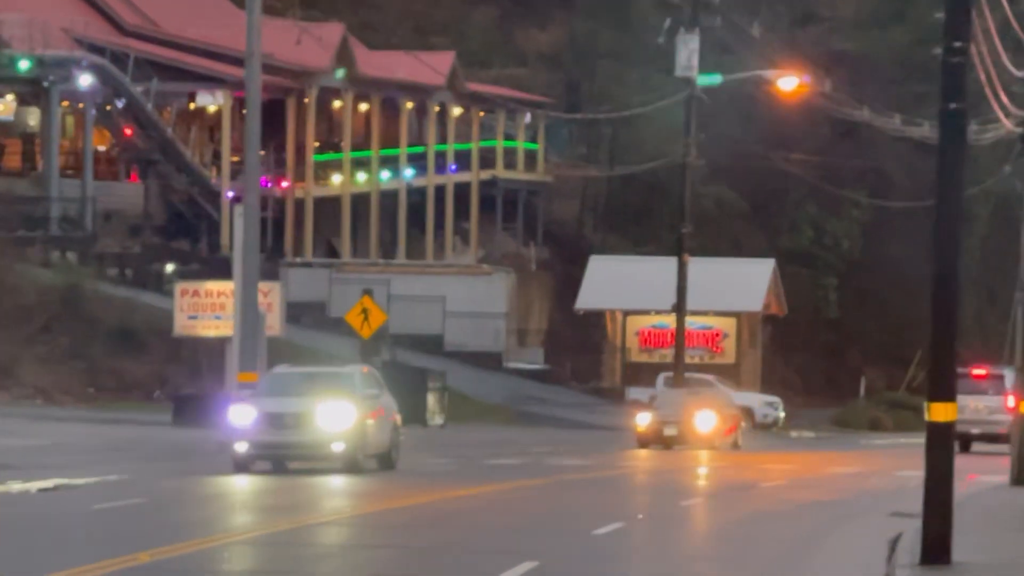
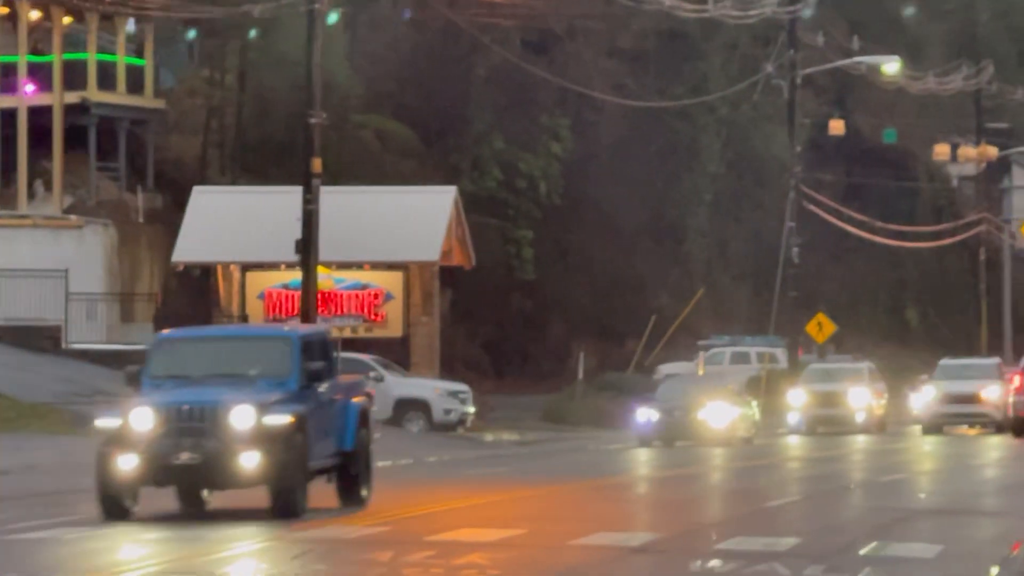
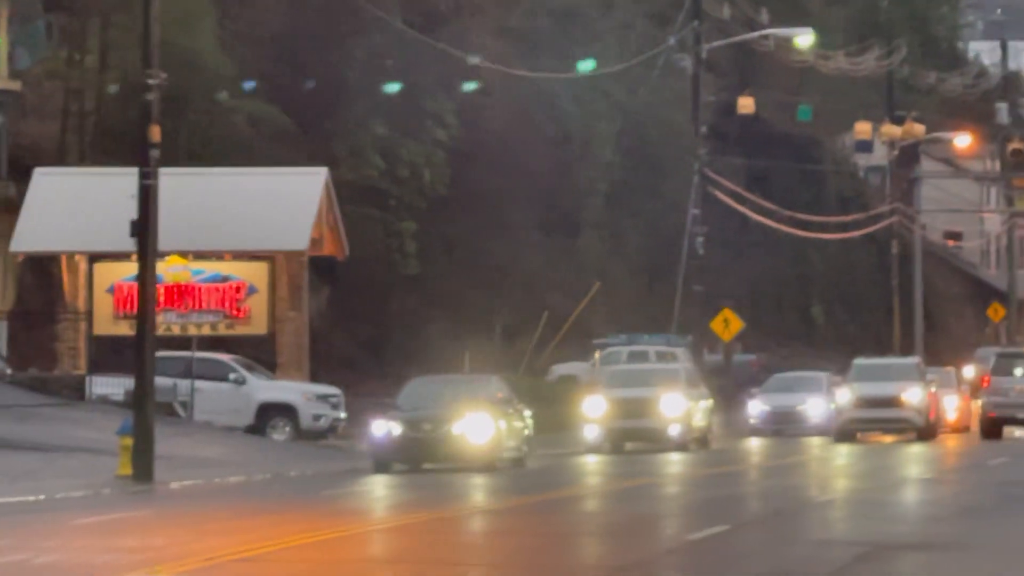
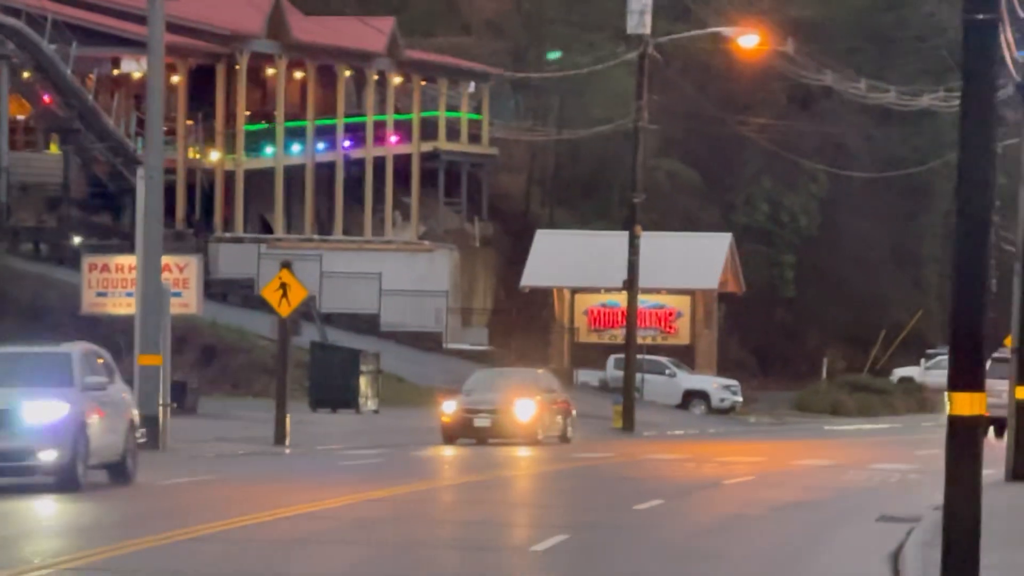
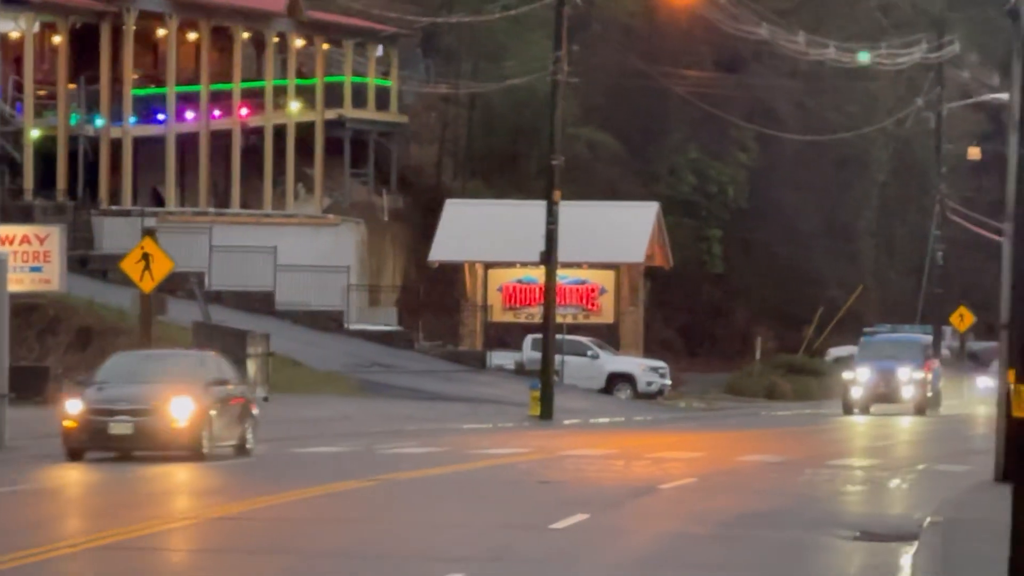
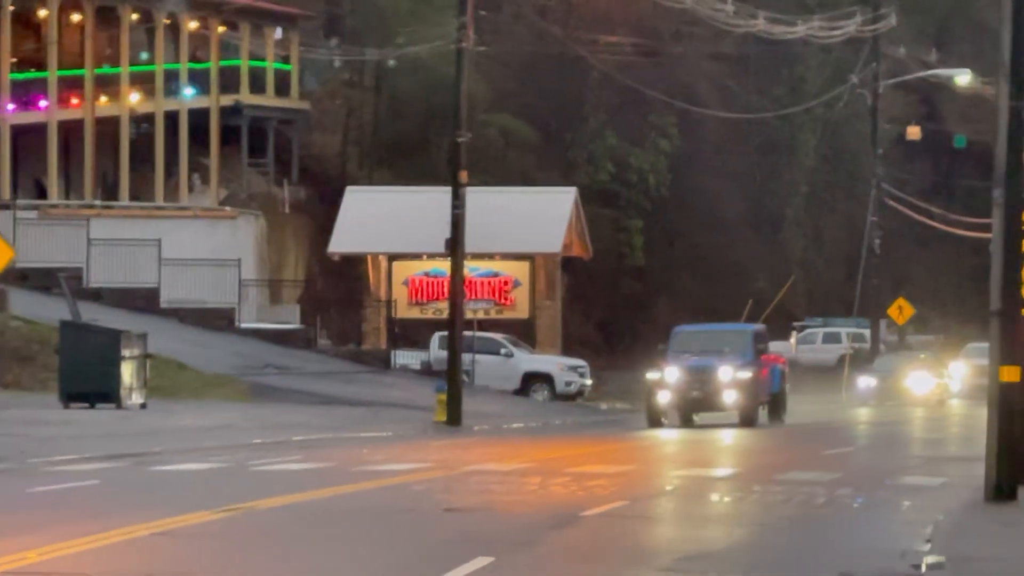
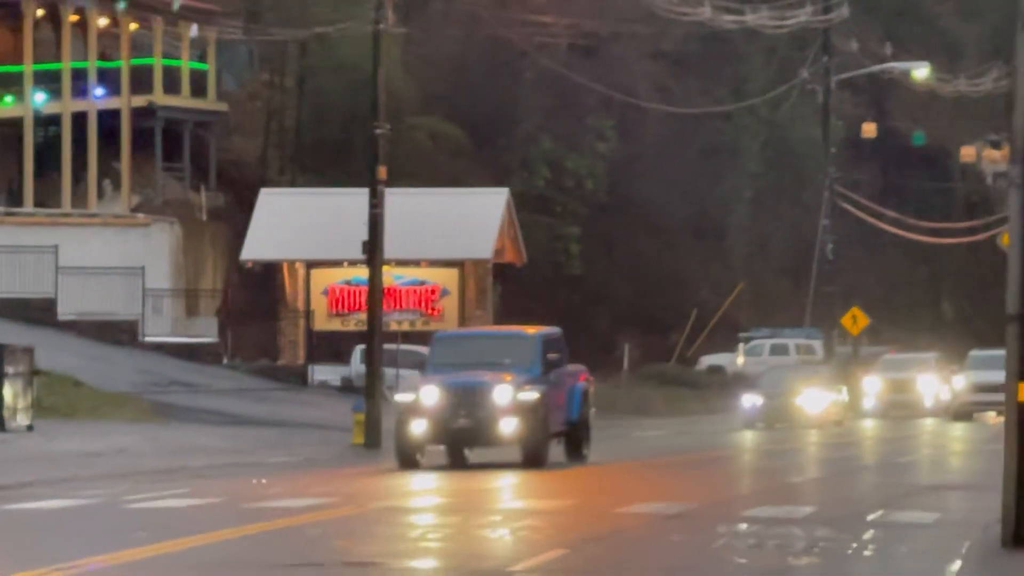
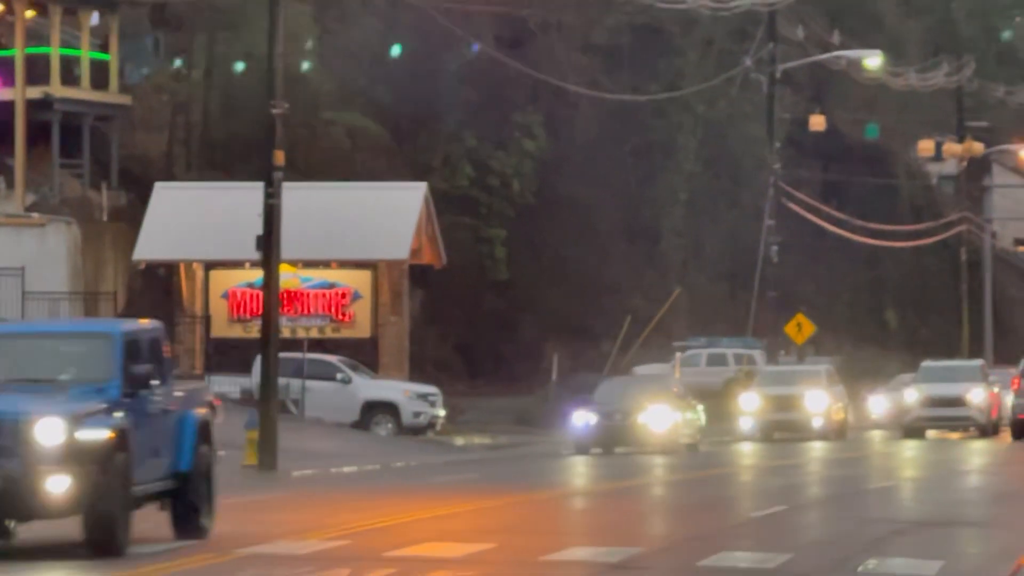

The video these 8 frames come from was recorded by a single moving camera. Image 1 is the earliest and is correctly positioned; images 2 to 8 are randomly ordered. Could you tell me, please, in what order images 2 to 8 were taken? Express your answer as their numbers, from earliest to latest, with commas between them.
4, 5, 6, 7, 2, 8, 3
